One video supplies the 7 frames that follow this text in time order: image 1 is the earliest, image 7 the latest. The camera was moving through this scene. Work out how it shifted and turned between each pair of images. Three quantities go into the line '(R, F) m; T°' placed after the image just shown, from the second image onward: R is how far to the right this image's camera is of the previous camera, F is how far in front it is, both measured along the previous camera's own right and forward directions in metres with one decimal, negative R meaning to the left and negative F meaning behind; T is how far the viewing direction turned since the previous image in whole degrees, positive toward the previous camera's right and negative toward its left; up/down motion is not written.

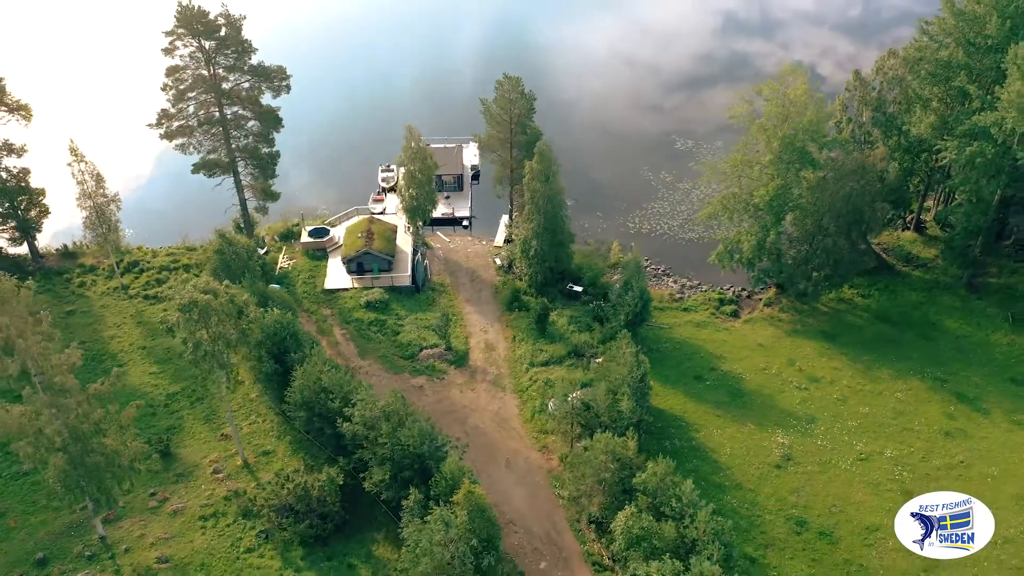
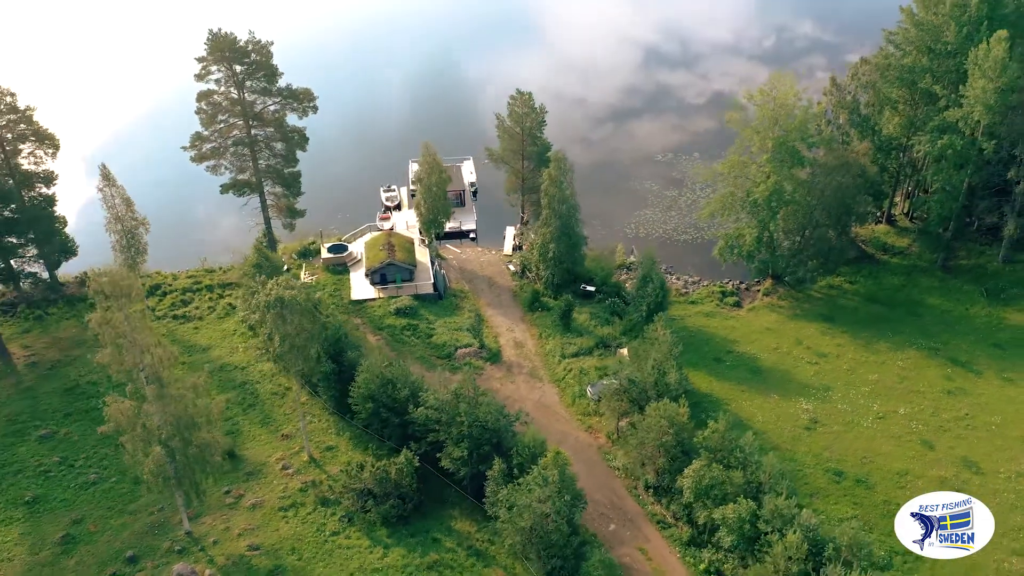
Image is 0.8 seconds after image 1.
(-4.0, -2.1) m; +4°
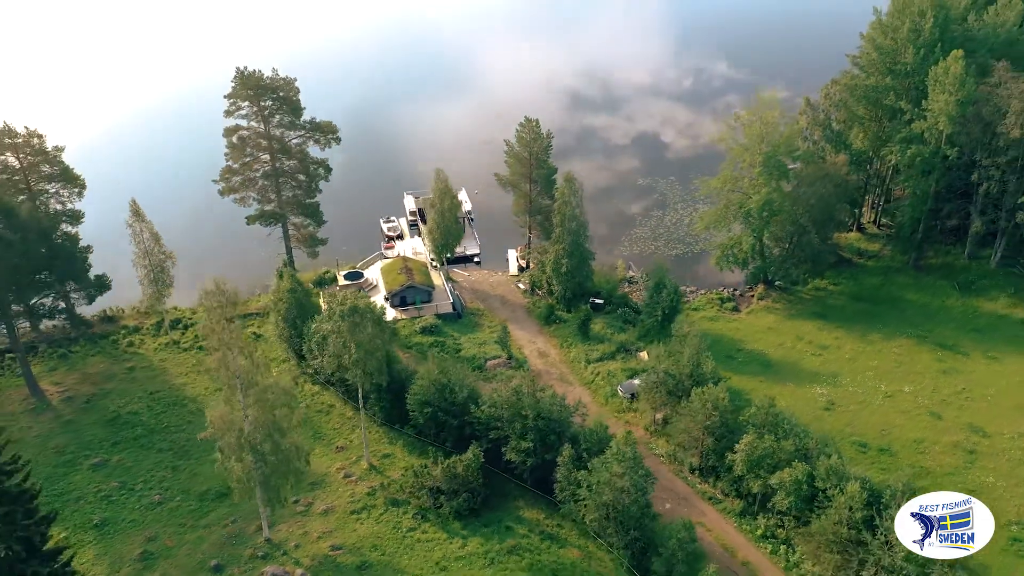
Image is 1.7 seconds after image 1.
(-4.2, -2.0) m; +5°
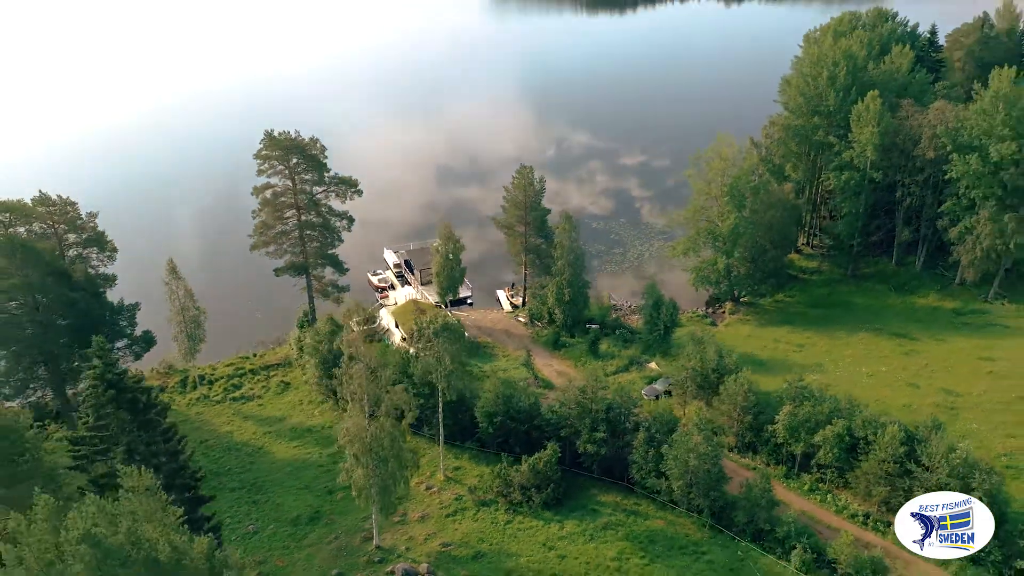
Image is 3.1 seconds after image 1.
(-7.3, -3.4) m; +9°
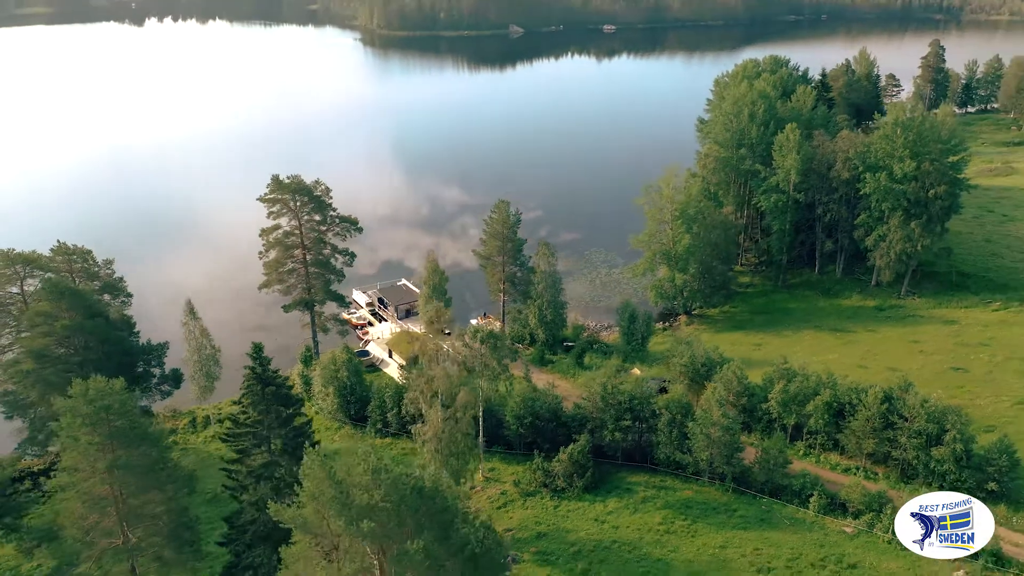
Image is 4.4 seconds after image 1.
(-6.6, -3.5) m; +8°
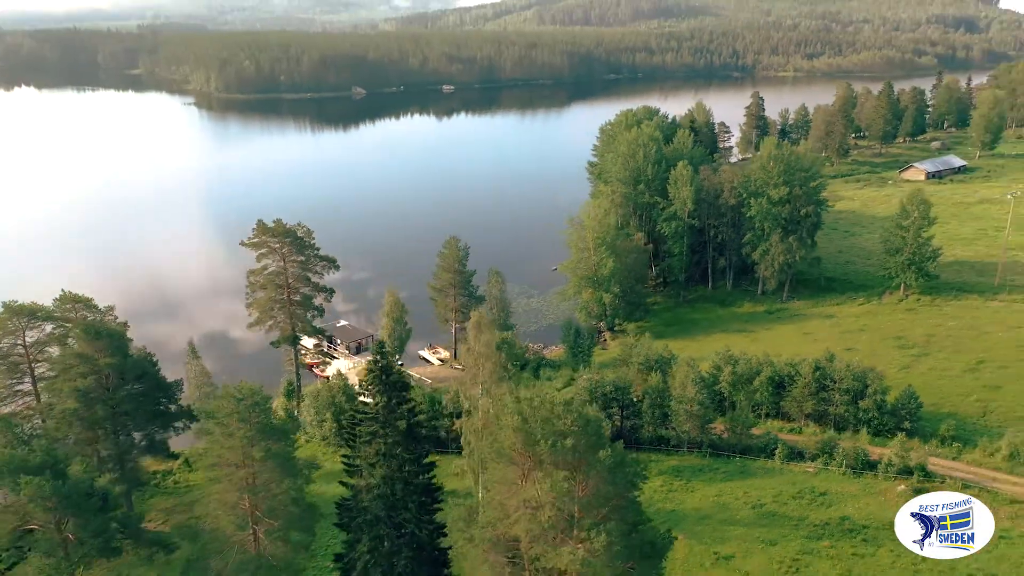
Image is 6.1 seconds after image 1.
(-8.4, -4.7) m; +12°
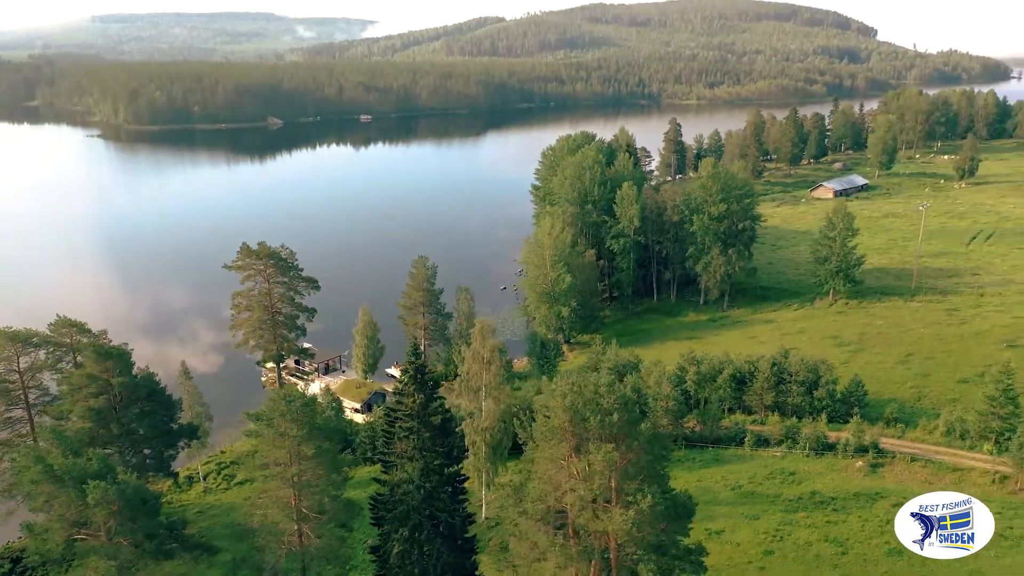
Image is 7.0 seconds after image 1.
(-4.1, -2.7) m; +6°
